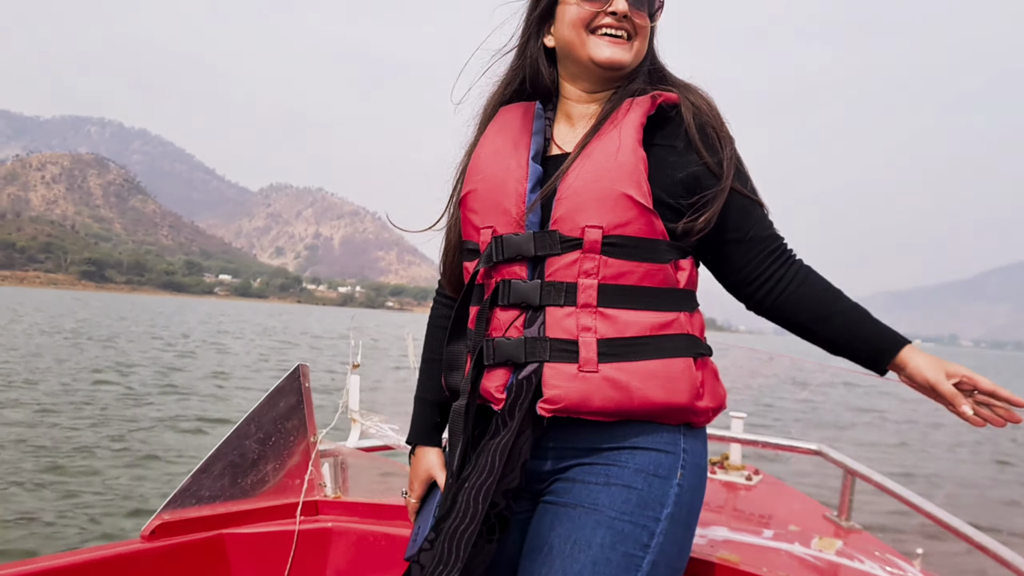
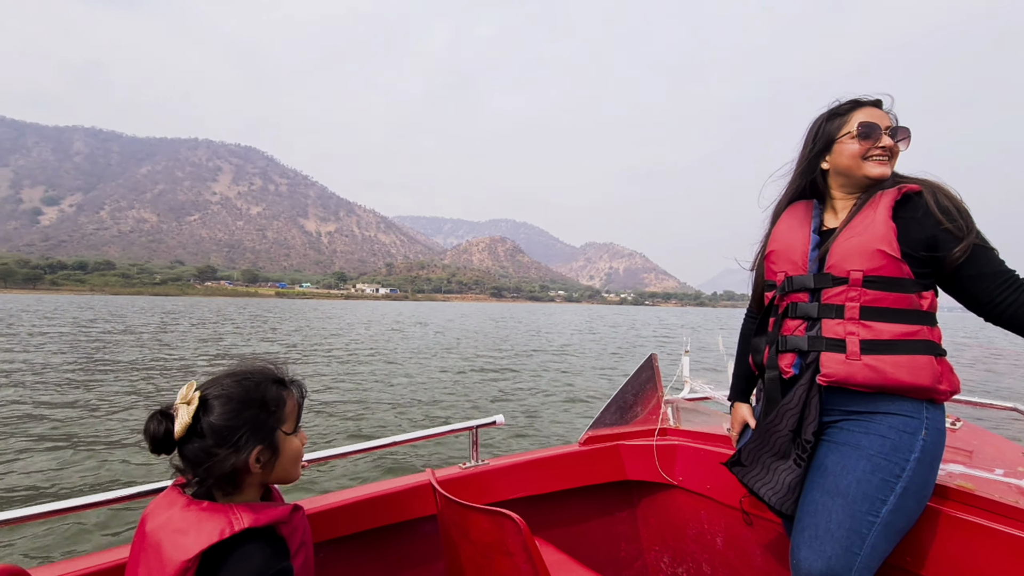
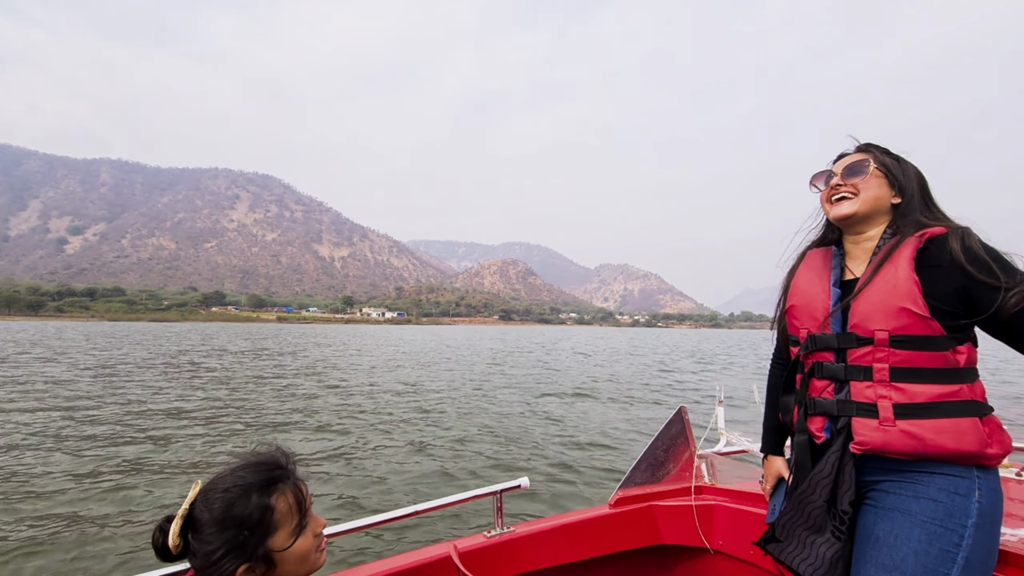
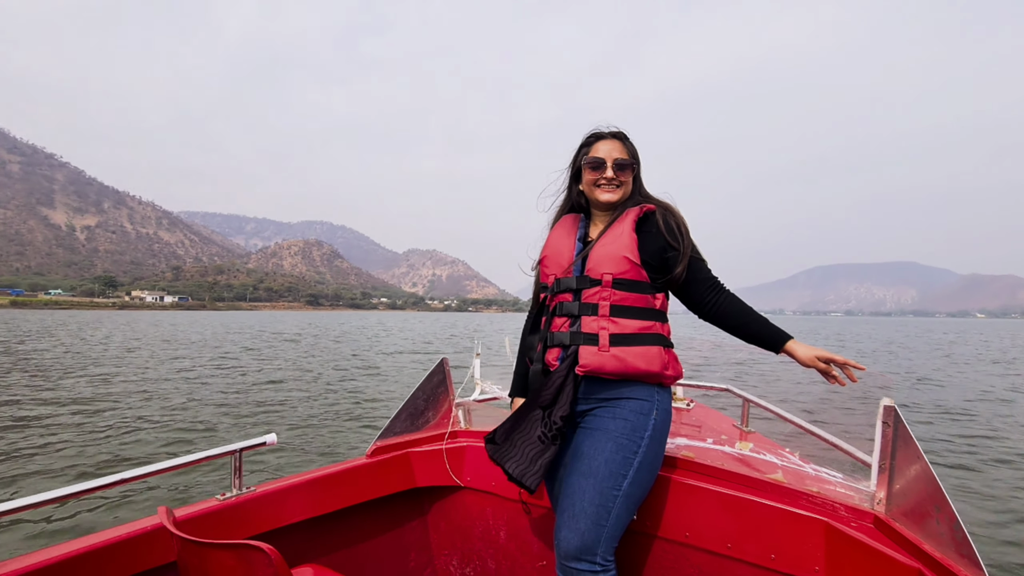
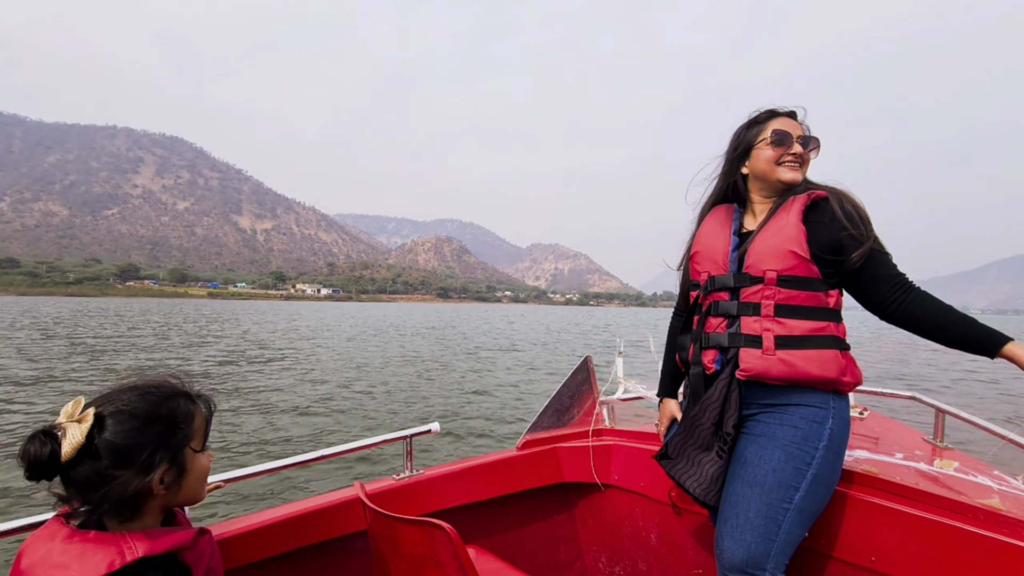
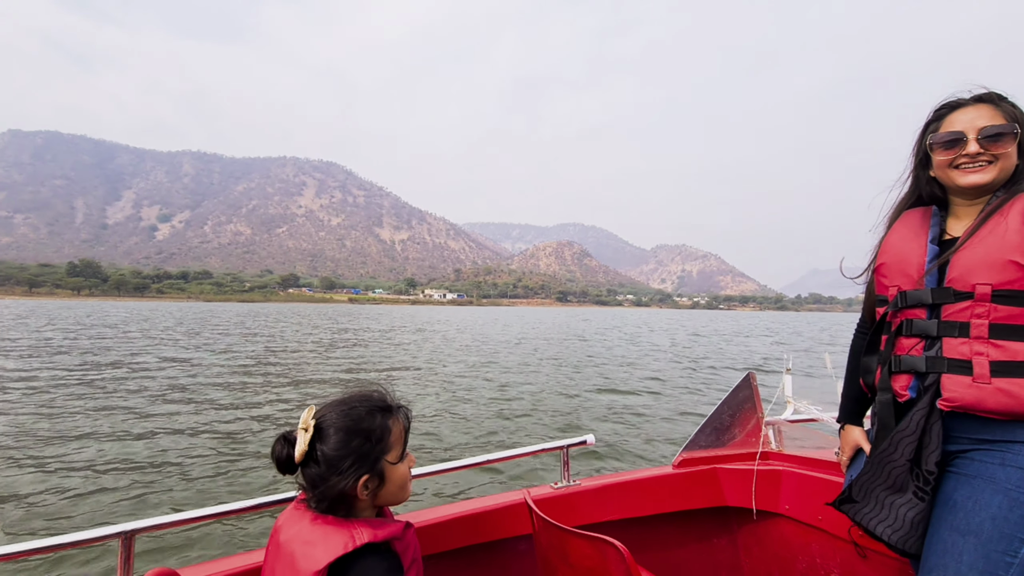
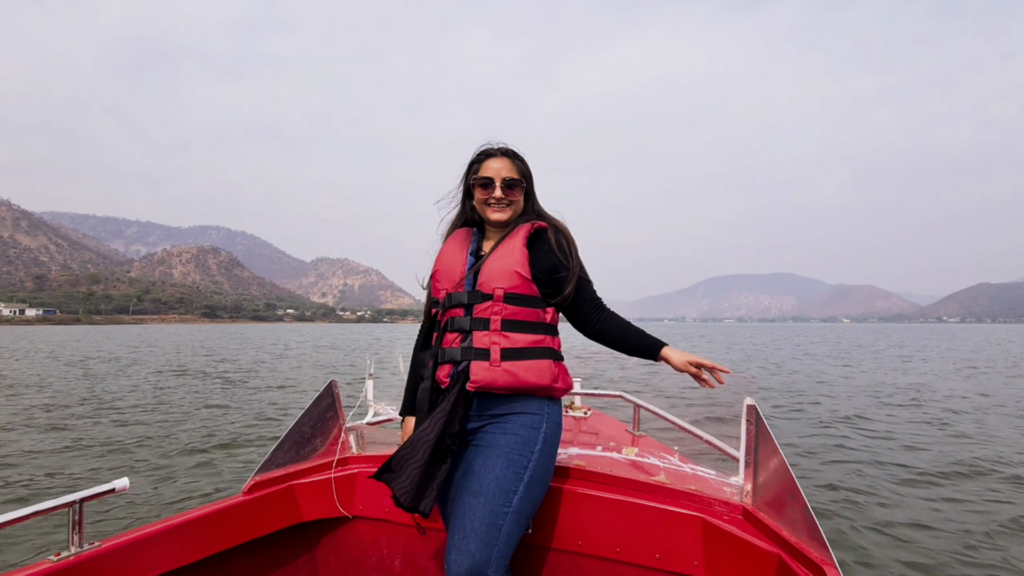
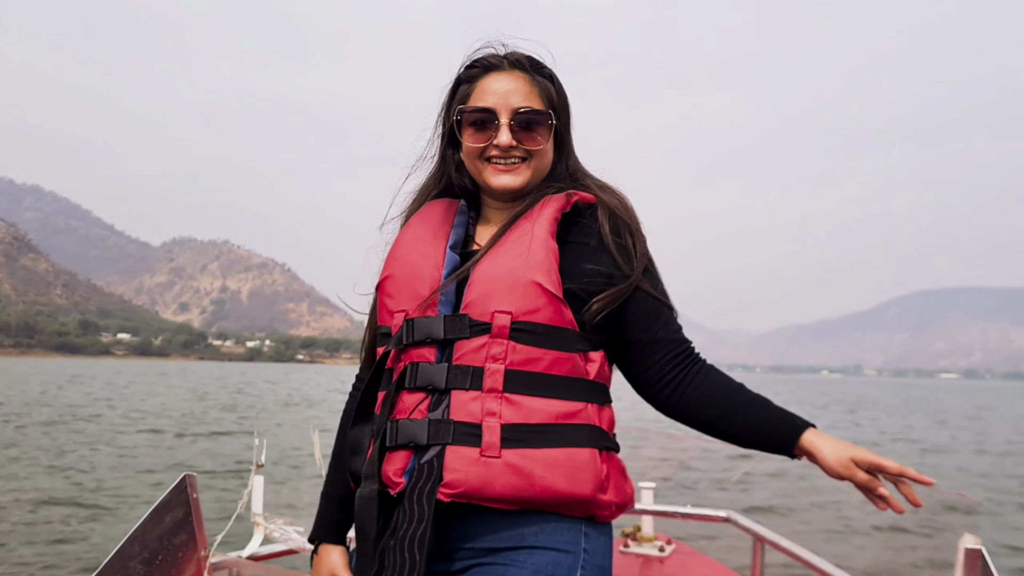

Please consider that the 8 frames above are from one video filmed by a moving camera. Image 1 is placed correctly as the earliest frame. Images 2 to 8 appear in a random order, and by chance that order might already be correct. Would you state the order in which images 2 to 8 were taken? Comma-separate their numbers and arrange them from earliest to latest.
8, 7, 4, 5, 2, 6, 3
